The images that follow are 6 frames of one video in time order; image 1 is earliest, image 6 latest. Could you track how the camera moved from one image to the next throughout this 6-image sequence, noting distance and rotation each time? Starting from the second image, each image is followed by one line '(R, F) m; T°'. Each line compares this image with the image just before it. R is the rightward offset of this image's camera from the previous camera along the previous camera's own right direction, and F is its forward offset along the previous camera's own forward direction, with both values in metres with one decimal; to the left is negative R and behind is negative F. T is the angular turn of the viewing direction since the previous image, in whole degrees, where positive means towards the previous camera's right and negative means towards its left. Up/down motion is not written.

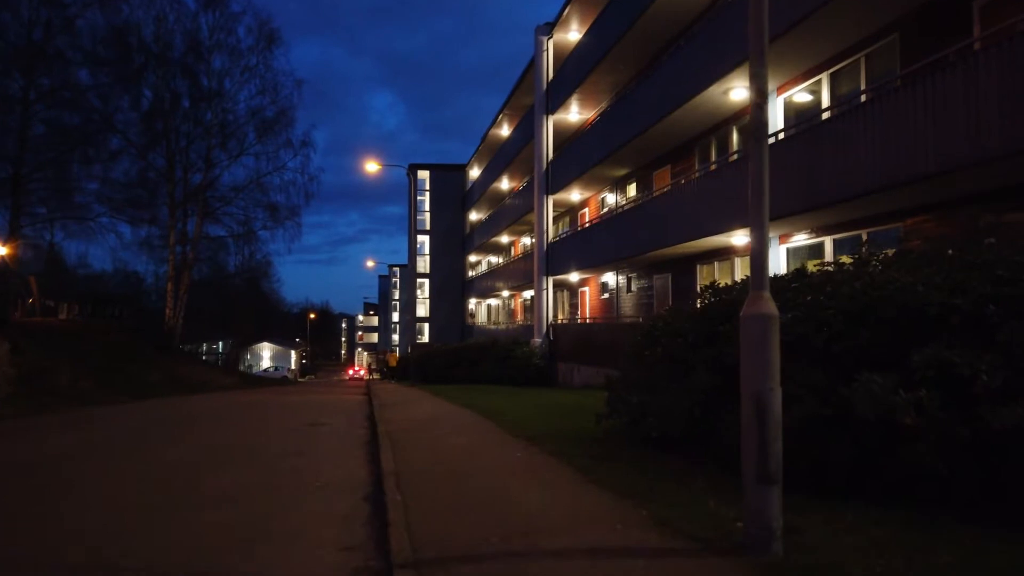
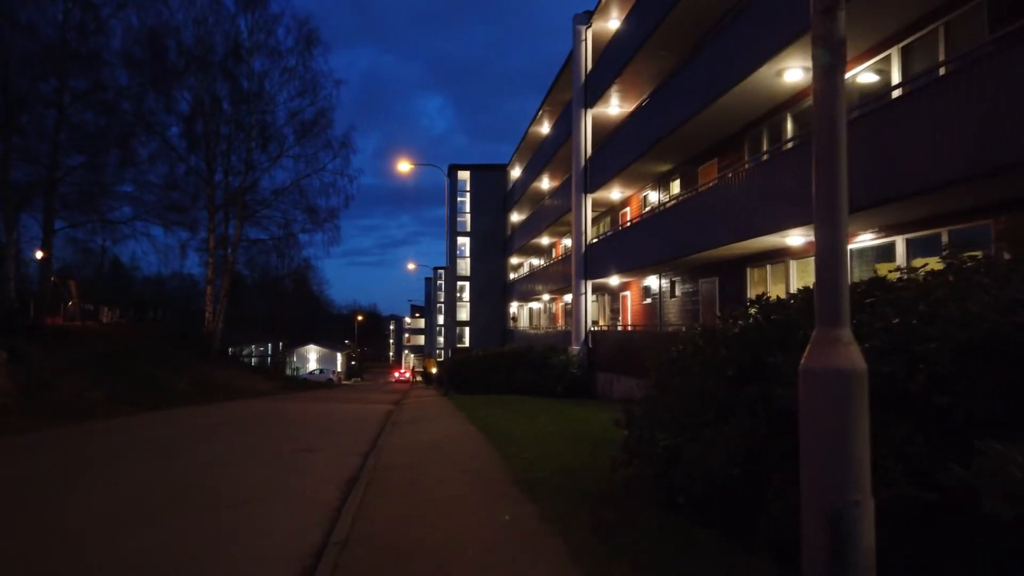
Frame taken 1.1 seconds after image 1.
(+0.5, +1.6) m; -4°
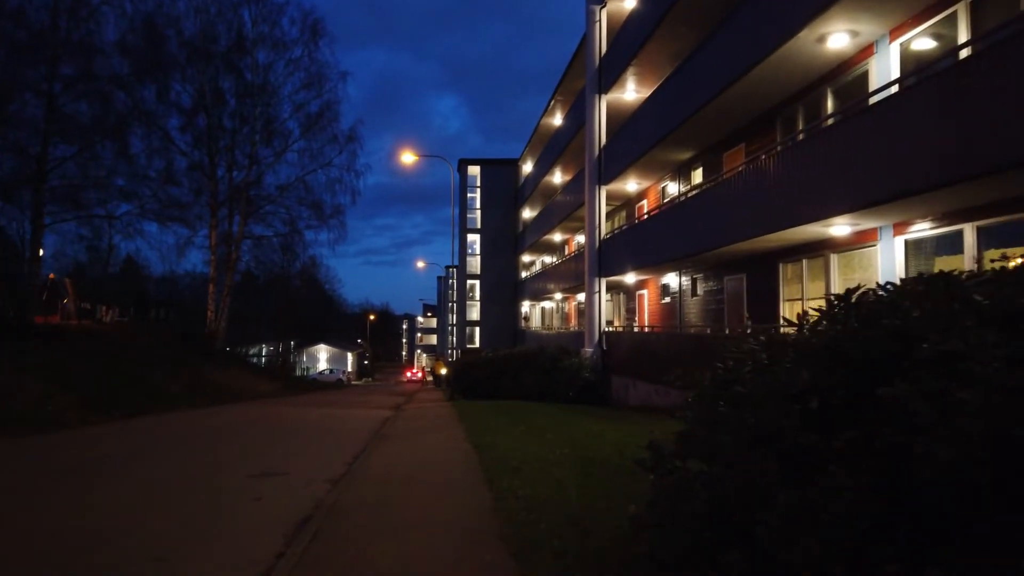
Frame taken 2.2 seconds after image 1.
(+0.2, +1.7) m; -1°
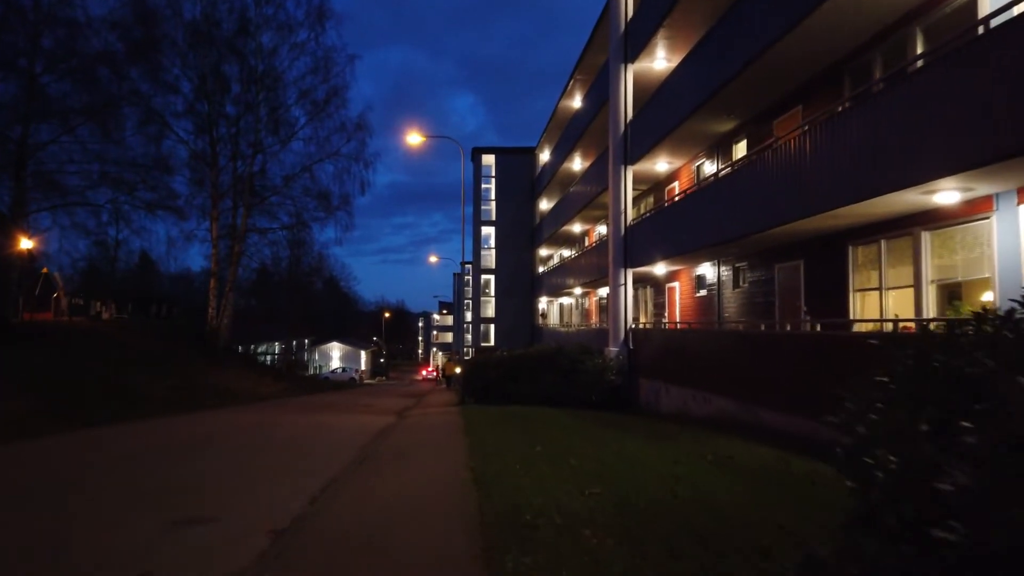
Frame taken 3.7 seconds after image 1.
(+0.1, +2.5) m; -1°
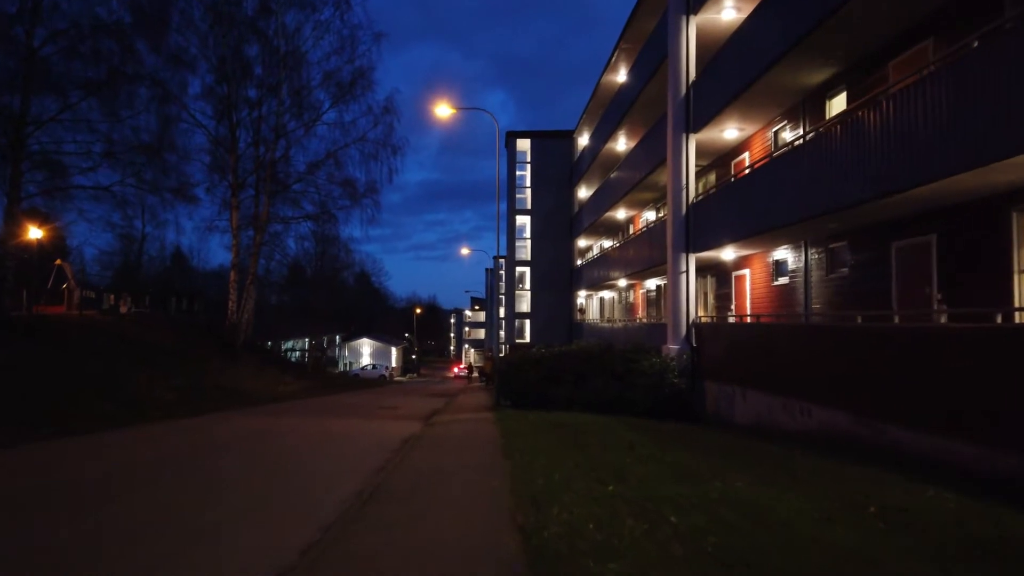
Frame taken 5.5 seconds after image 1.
(-0.3, +2.9) m; -2°
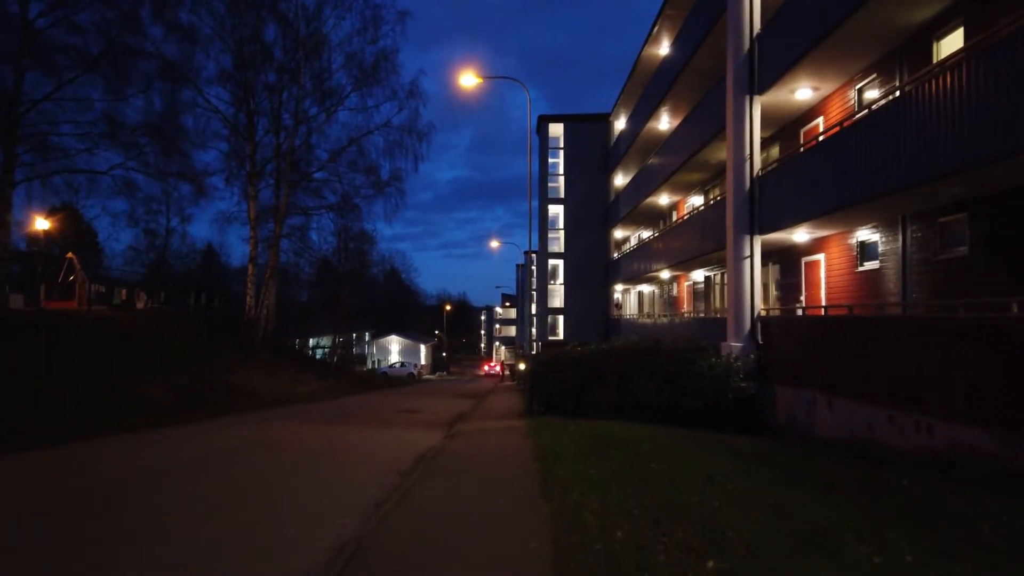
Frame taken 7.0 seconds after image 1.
(-0.1, +2.6) m; -2°
